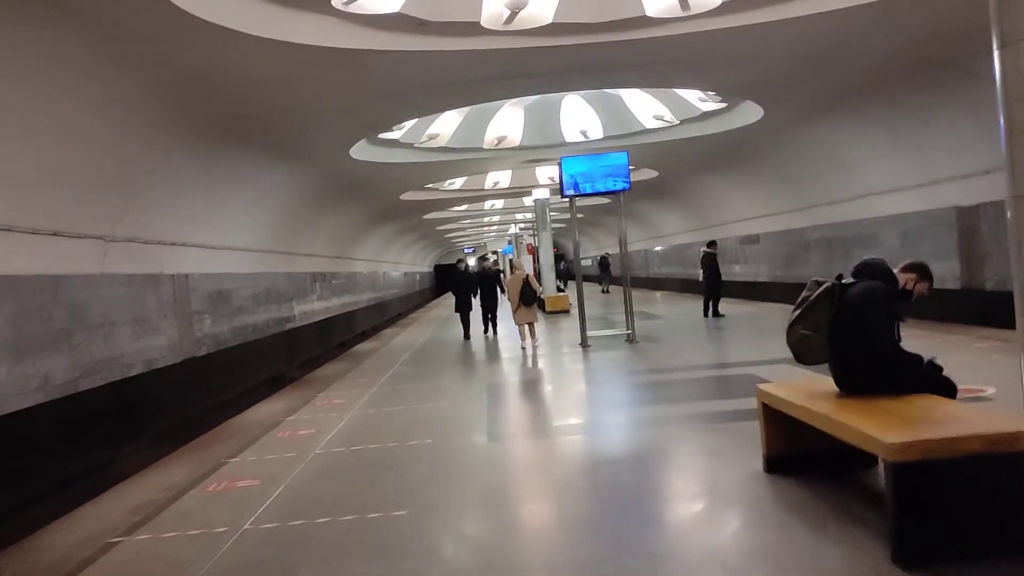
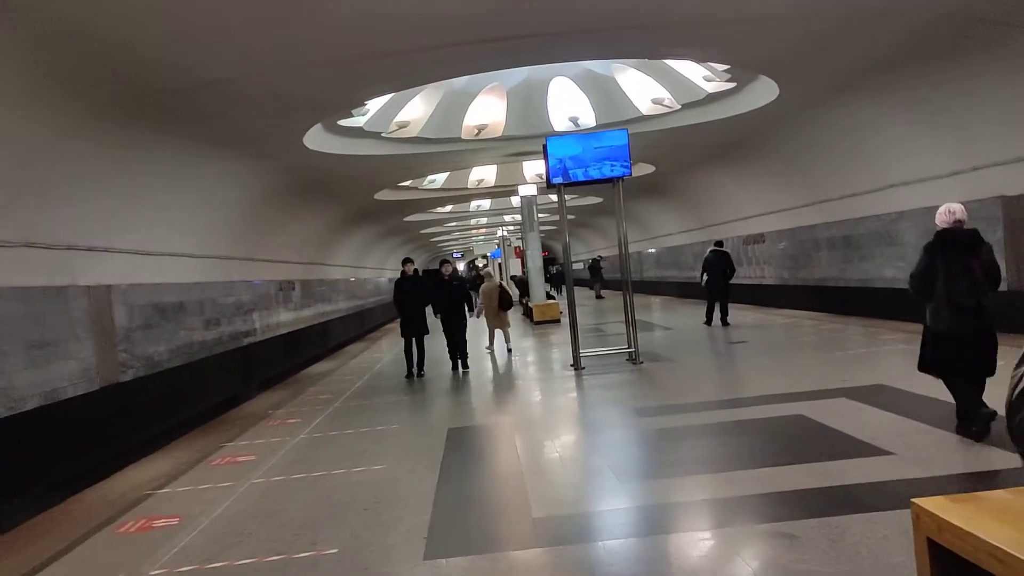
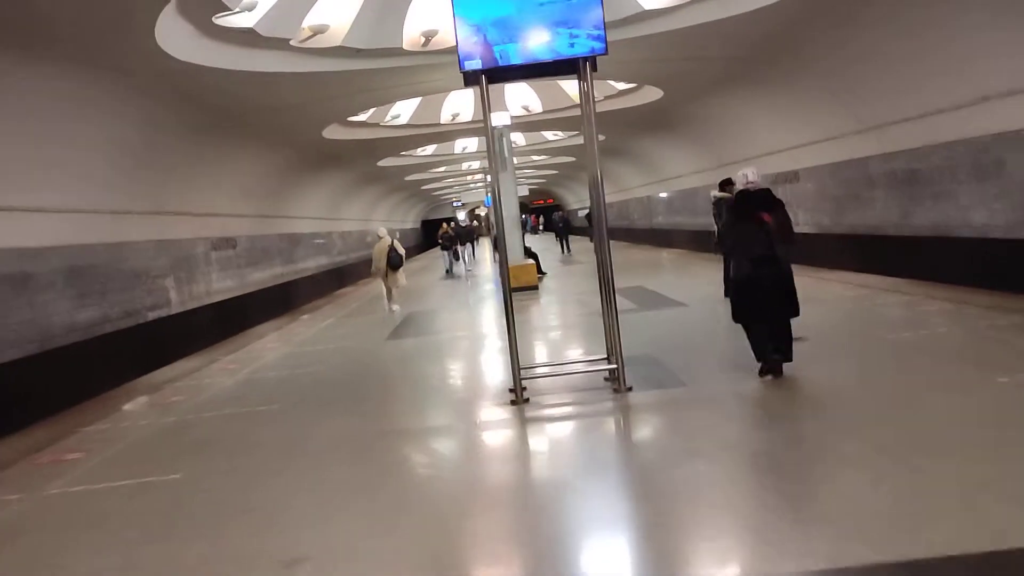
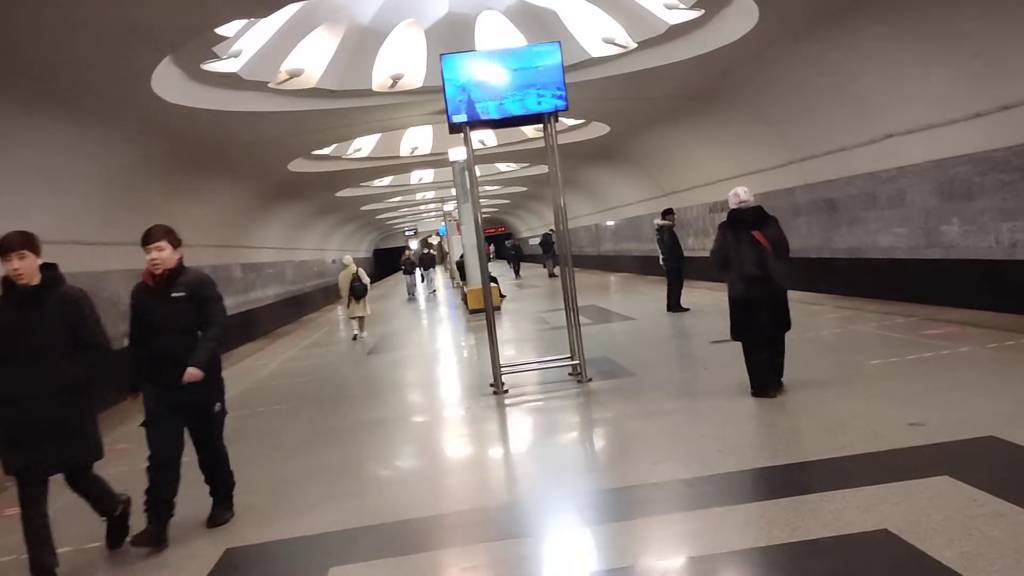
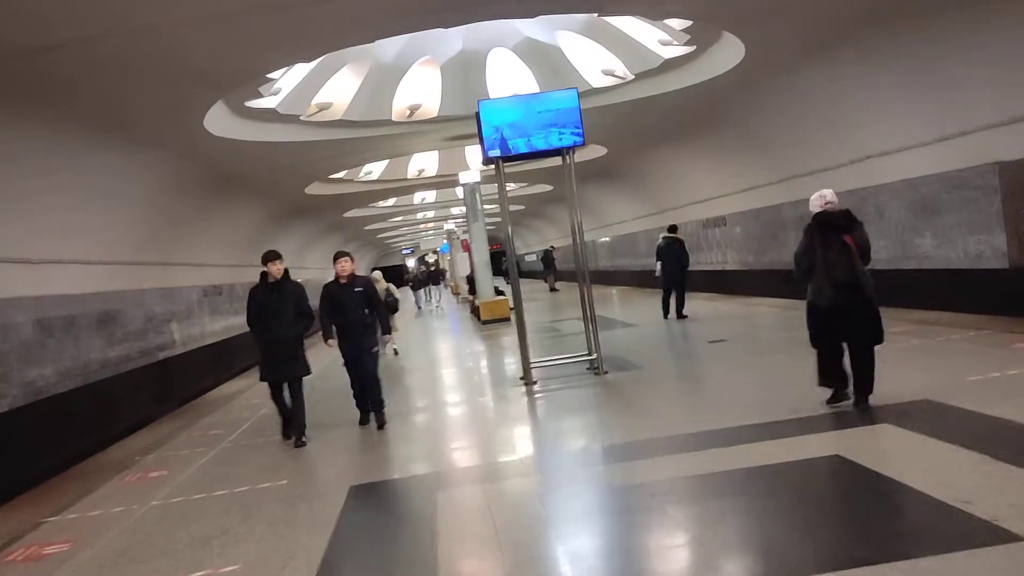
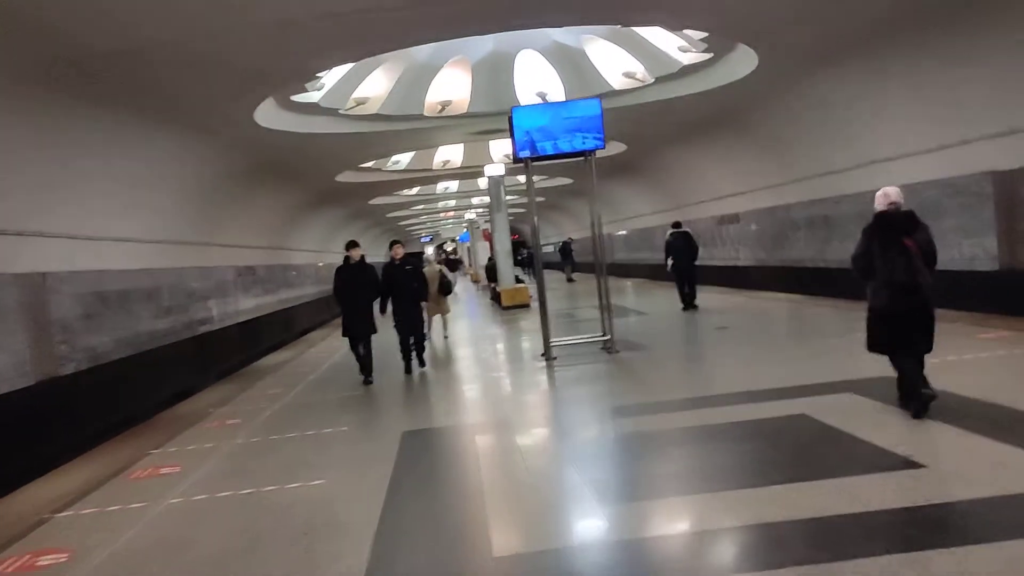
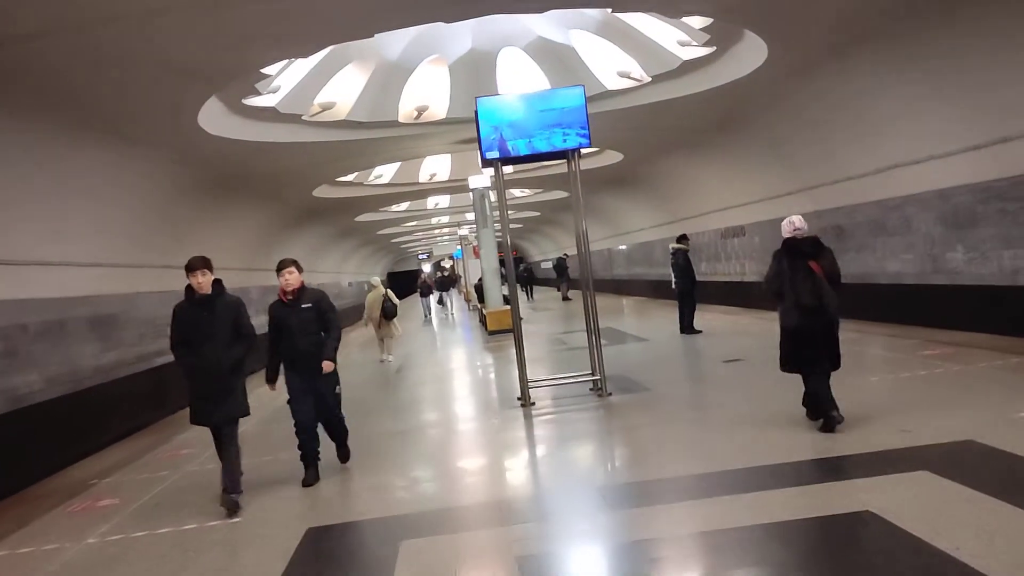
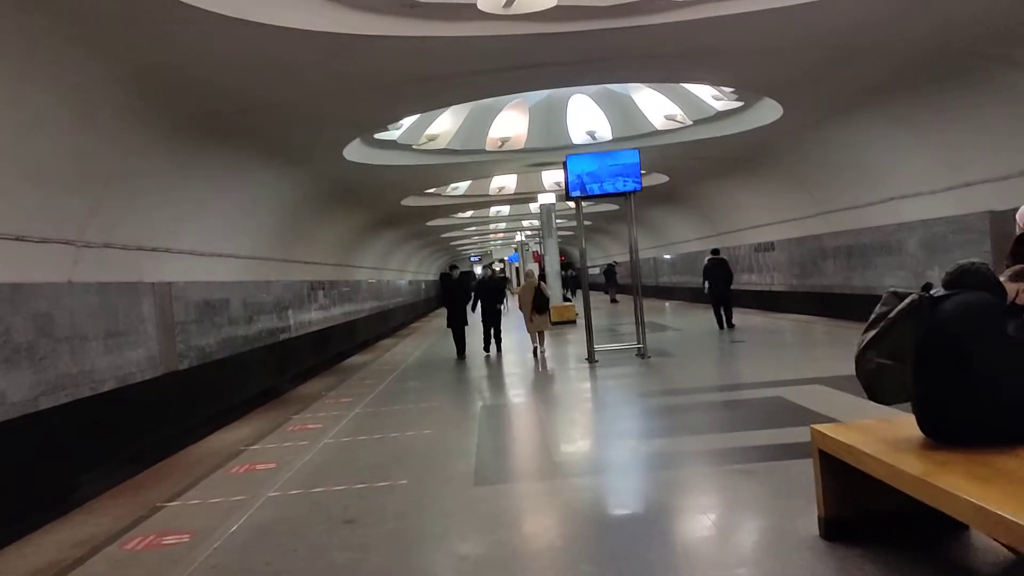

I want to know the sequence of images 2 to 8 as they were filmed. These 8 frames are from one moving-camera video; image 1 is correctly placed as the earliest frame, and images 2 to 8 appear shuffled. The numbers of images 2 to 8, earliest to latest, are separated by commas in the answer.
8, 2, 6, 5, 7, 4, 3
